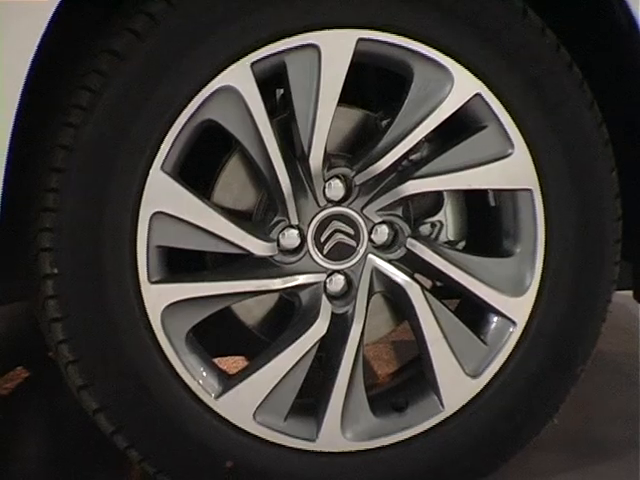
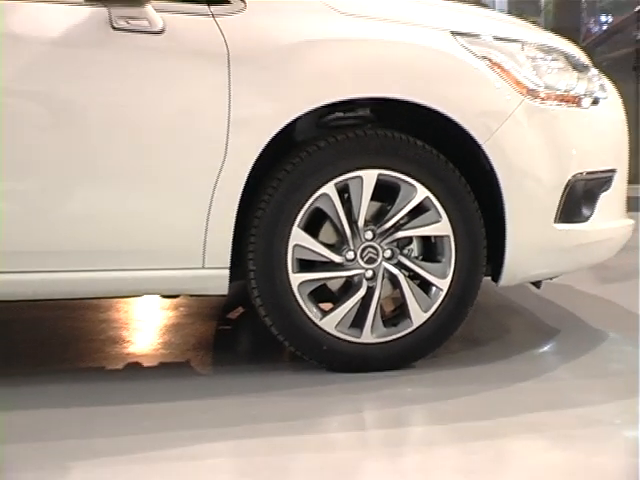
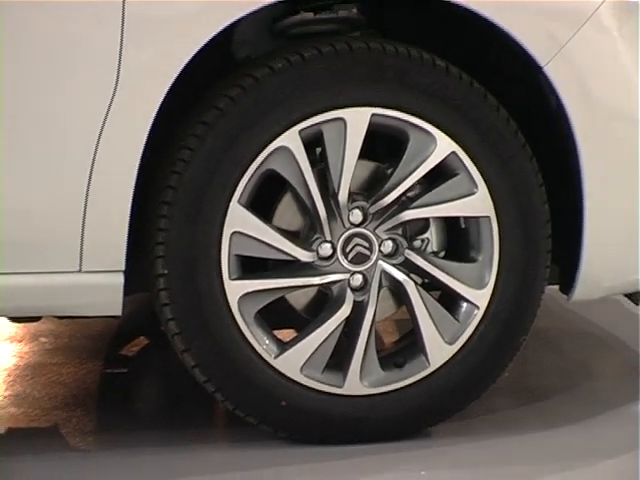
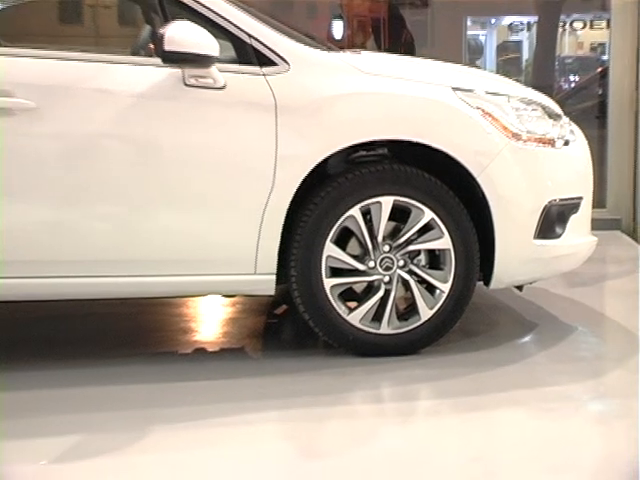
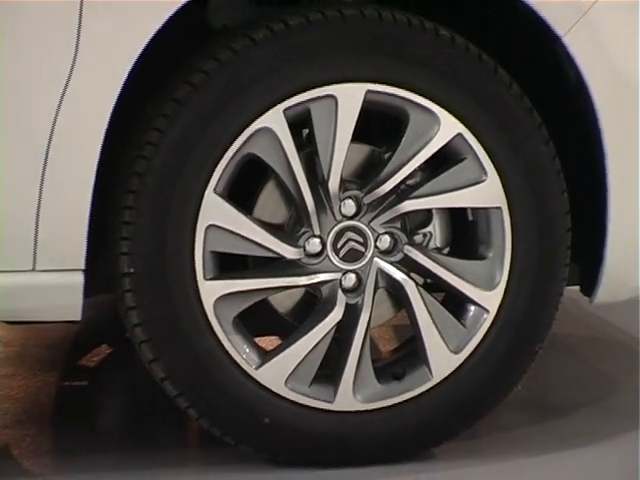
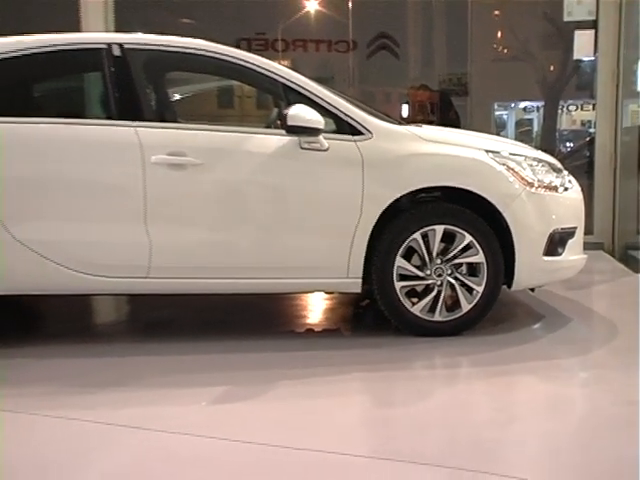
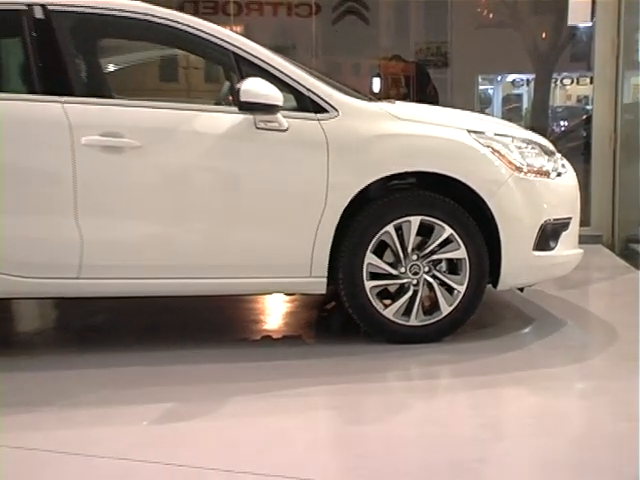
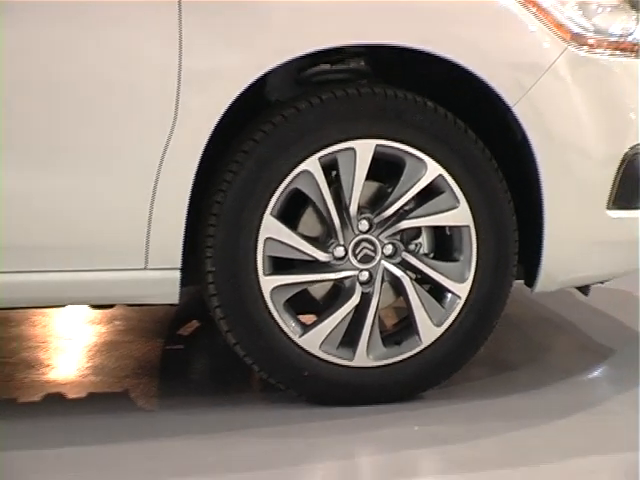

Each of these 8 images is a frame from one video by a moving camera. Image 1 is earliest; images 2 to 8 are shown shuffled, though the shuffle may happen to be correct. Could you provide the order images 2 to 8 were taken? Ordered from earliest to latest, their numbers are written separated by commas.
5, 3, 8, 2, 4, 7, 6
